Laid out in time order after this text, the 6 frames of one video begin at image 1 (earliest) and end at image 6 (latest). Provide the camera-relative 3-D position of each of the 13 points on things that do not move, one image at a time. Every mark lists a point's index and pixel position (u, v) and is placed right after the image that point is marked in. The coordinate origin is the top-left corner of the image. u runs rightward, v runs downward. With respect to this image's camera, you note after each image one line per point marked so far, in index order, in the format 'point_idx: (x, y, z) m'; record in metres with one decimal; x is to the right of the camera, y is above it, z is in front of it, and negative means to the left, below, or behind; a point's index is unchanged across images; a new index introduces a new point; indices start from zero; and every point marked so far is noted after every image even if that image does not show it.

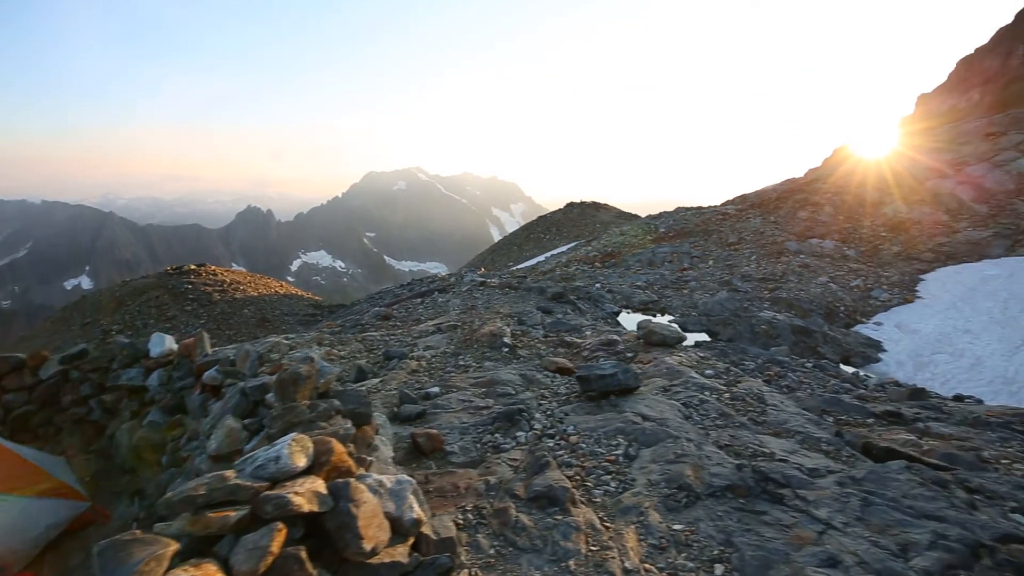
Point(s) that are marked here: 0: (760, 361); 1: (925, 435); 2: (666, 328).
0: (+6.1, -1.7, +11.9) m
1: (+5.4, -1.9, +6.6) m
2: (+3.2, -0.8, +10.4) m
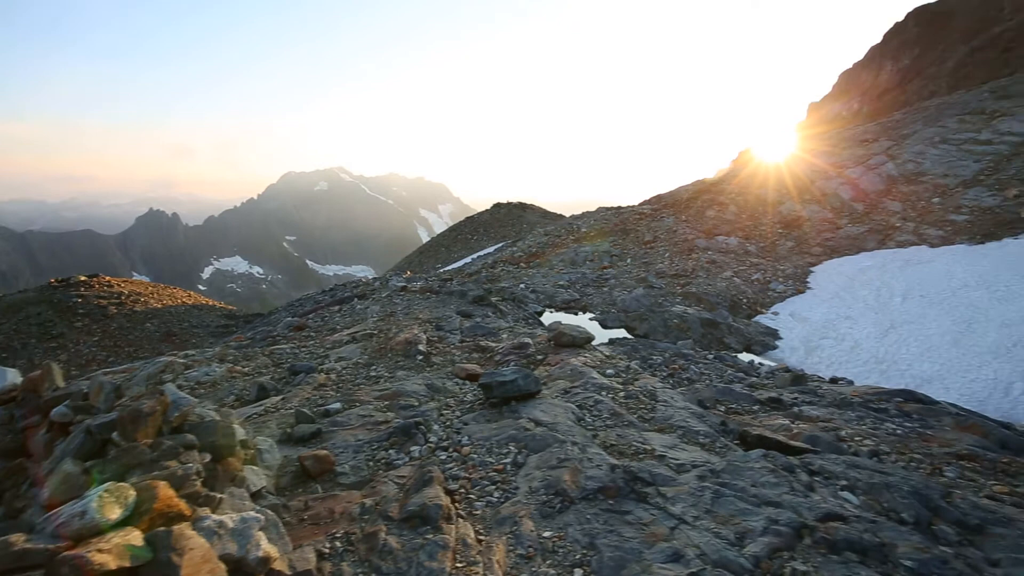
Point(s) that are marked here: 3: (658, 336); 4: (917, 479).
0: (+4.0, -1.7, +12.6) m
1: (+4.1, -1.9, +7.3) m
2: (+1.4, -0.9, +10.7) m
3: (+5.1, -1.5, +15.8) m
4: (+3.0, -1.4, +3.8) m
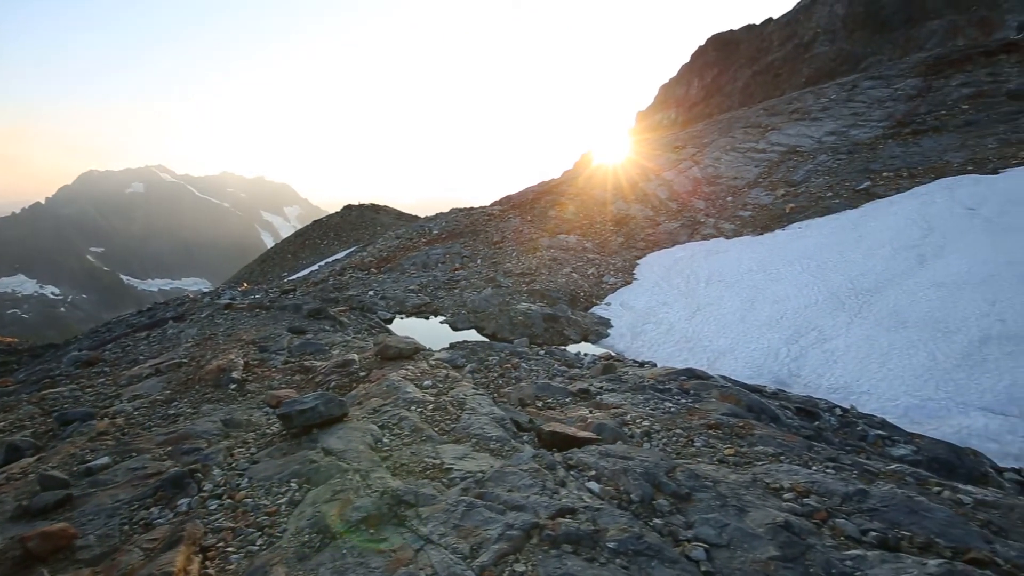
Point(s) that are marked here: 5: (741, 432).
0: (-0.2, -1.8, +13.2) m
1: (+1.4, -1.9, +8.1) m
2: (-2.3, -1.1, +10.6) m
3: (-0.1, -1.5, +16.6) m
4: (+1.2, -1.5, +4.5) m
5: (+2.9, -1.8, +6.4) m
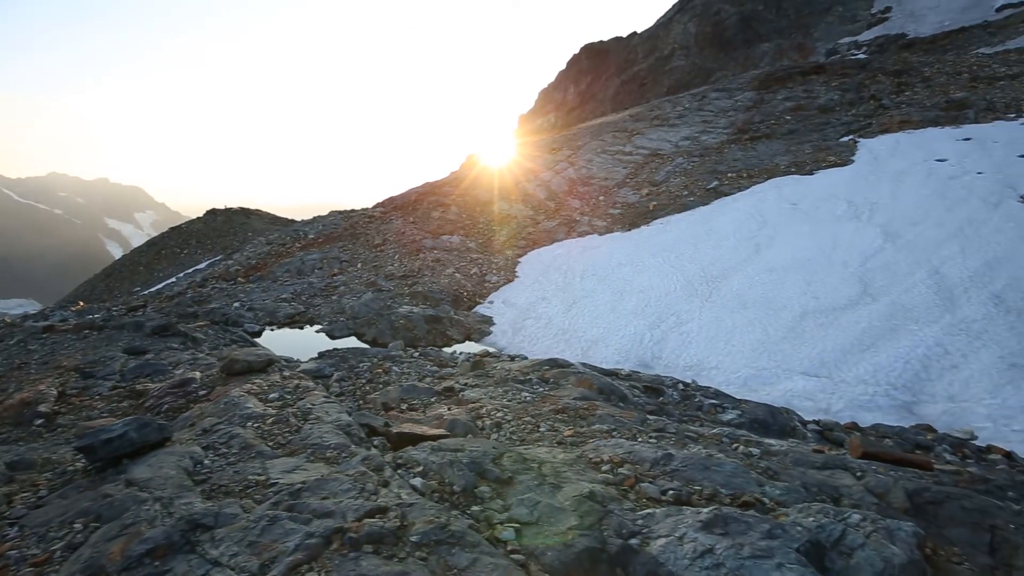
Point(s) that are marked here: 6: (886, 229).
0: (-3.5, -1.8, +12.8) m
1: (-0.9, -1.9, +8.1) m
2: (-5.0, -1.3, +9.8) m
3: (-4.2, -1.6, +16.1) m
4: (-0.2, -1.4, +4.6) m
5: (+1.0, -1.7, +6.8) m
6: (+12.3, +1.8, +16.5) m
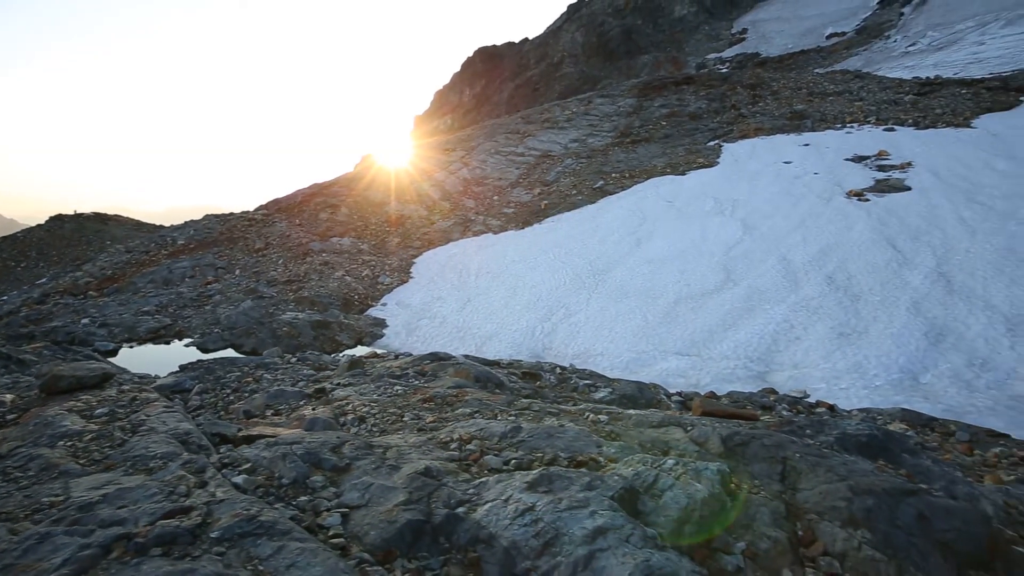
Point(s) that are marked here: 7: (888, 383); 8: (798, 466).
0: (-6.3, -1.9, +11.8) m
1: (-2.9, -1.8, +7.7) m
2: (-7.3, -1.4, +8.6) m
3: (-7.6, -1.7, +14.9) m
4: (-1.6, -1.3, +4.3) m
5: (-0.8, -1.5, +6.8) m
6: (+8.3, +2.4, +18.5) m
7: (+7.9, -2.0, +10.5) m
8: (+2.3, -1.5, +4.1) m
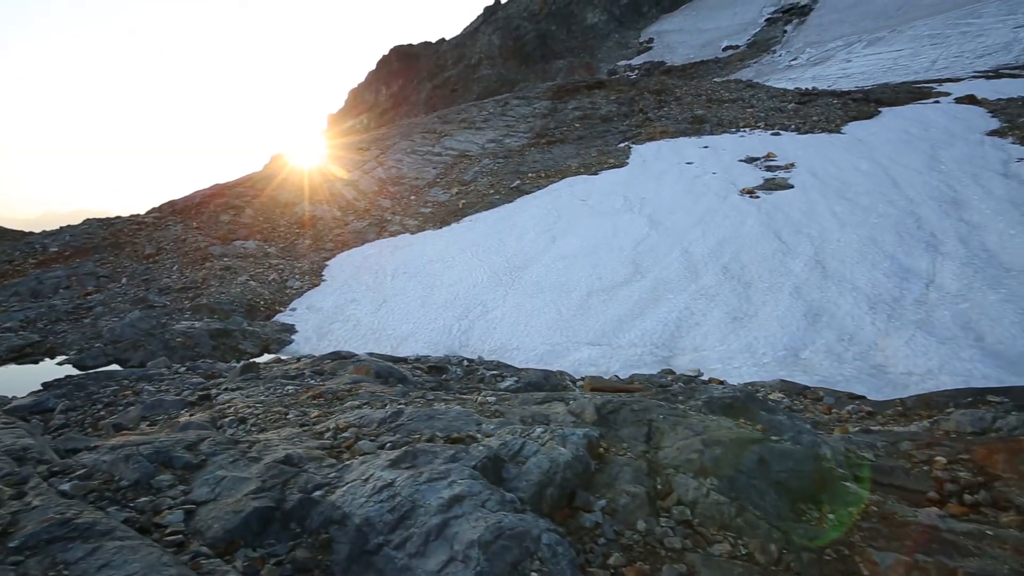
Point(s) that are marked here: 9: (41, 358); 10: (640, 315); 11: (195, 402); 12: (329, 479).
0: (-8.4, -2.0, +10.6) m
1: (-4.3, -1.7, +7.2) m
2: (-8.9, -1.5, +7.4) m
3: (-10.1, -1.8, +13.5) m
4: (-2.6, -1.2, +4.0) m
5: (-2.2, -1.4, +6.5) m
6: (+4.9, +2.8, +19.5) m
7: (+5.9, -1.6, +11.6) m
8: (+1.3, -1.2, +4.4) m
9: (-13.5, -1.7, +13.7) m
10: (+3.3, -0.7, +14.3) m
11: (-5.1, -1.8, +7.9) m
12: (-1.1, -1.2, +3.3) m
